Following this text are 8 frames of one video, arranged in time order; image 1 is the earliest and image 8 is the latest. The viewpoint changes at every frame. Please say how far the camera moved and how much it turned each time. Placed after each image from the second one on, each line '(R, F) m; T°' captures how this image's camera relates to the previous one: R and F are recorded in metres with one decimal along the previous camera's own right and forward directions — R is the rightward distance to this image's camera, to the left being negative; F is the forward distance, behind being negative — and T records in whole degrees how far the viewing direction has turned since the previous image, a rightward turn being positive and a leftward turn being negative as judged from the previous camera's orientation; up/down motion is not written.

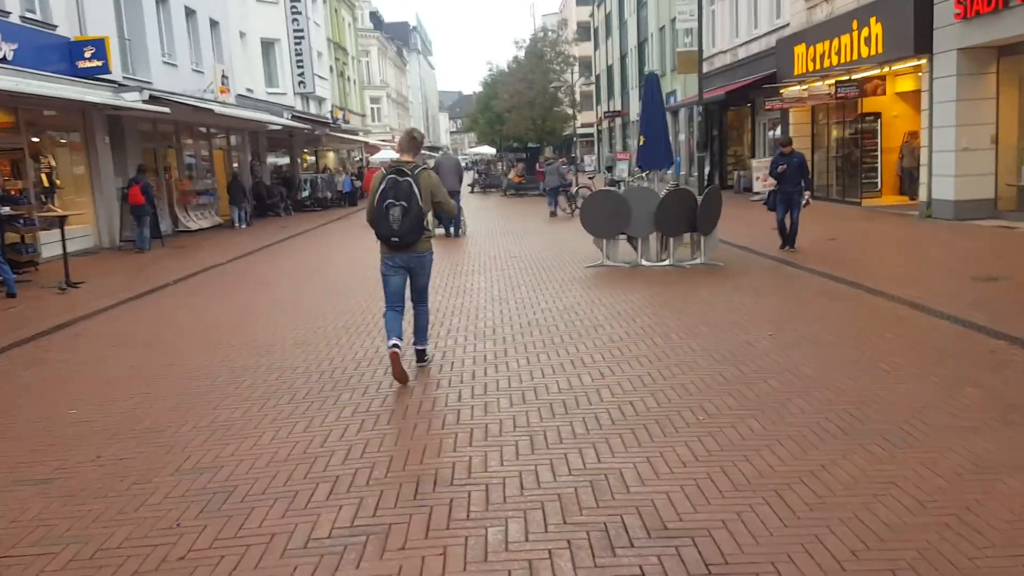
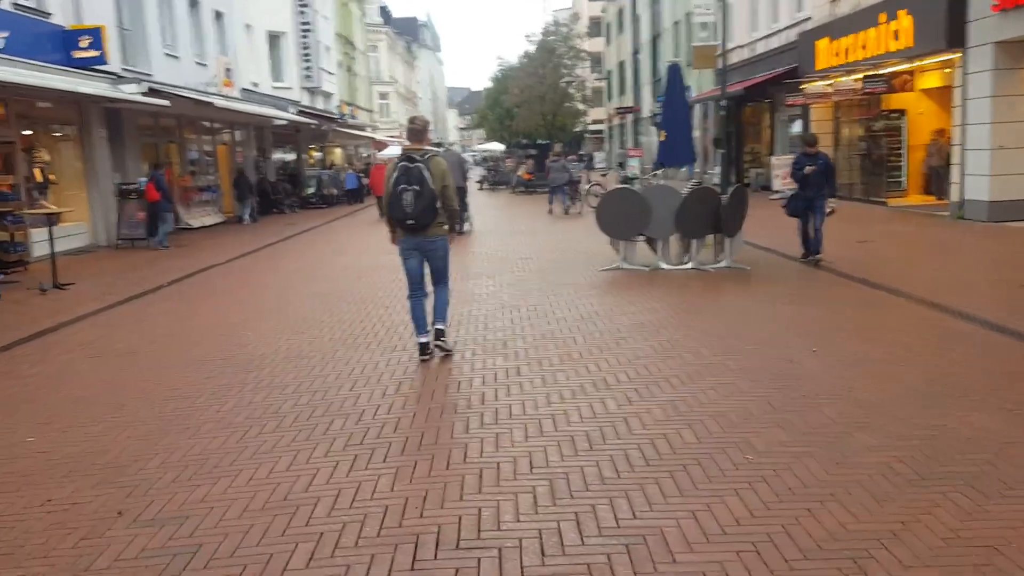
(0.0, +0.7) m; -1°
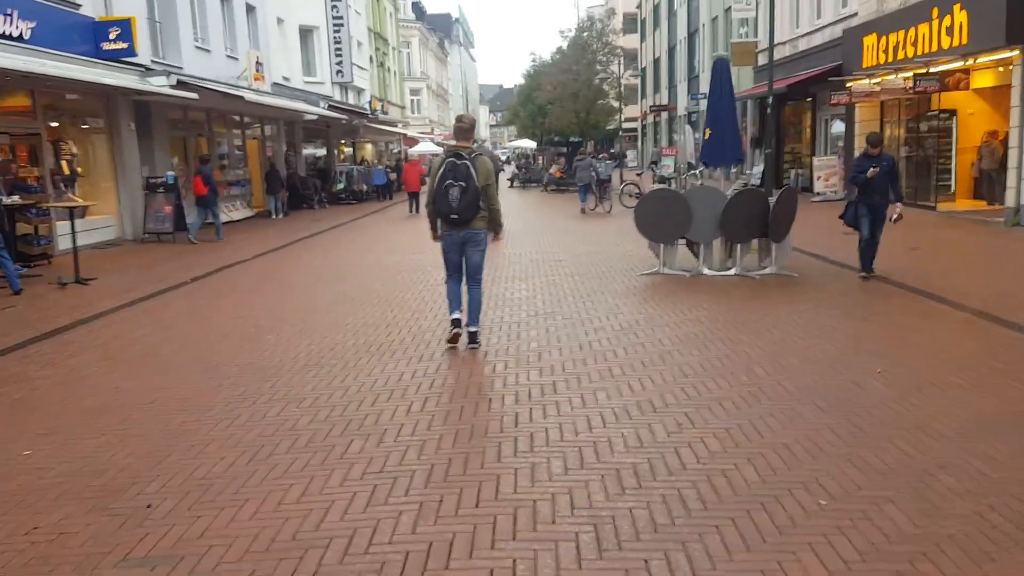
(-0.1, +0.5) m; -2°
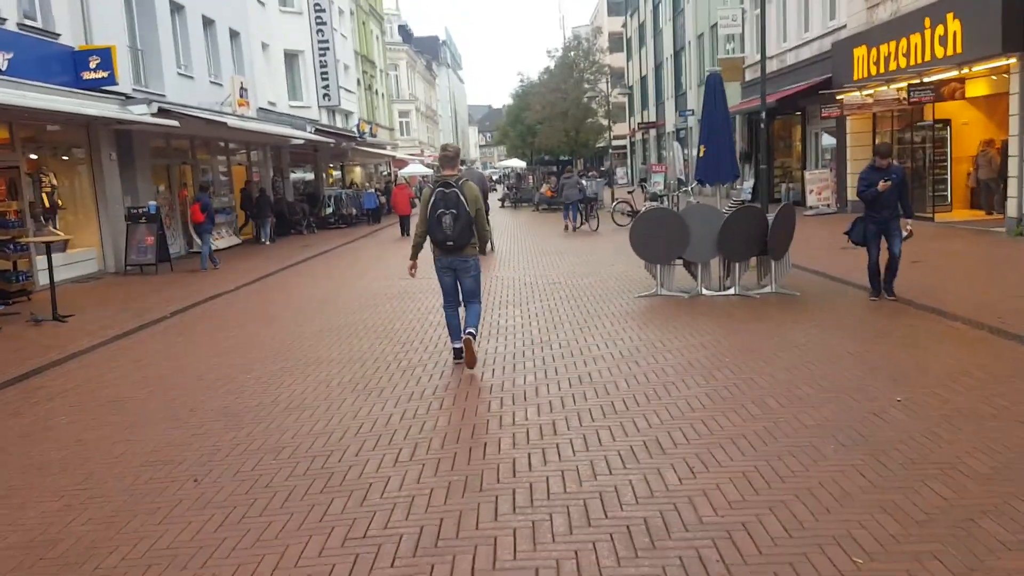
(0.0, +0.4) m; 0°
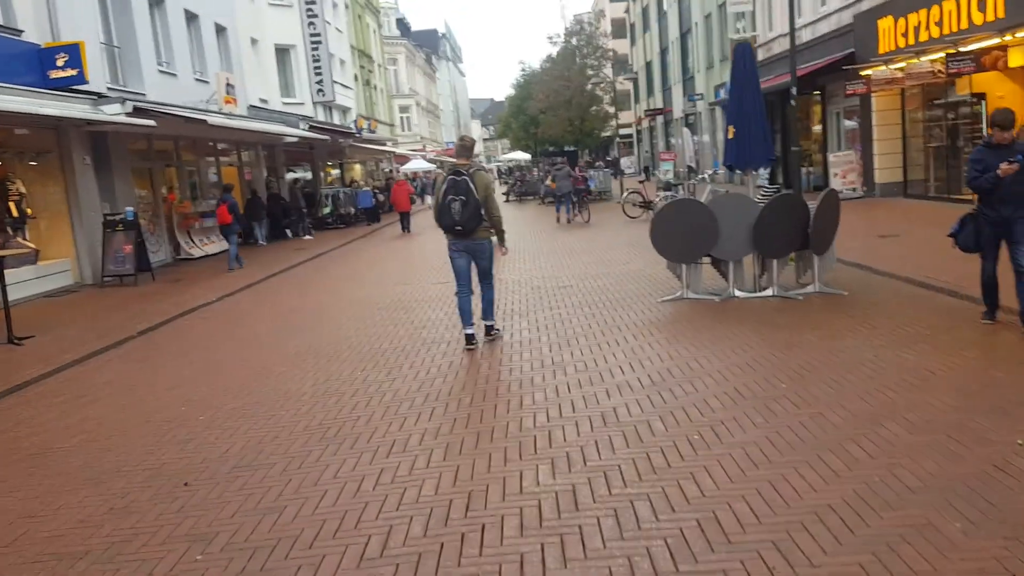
(0.0, +1.3) m; -1°
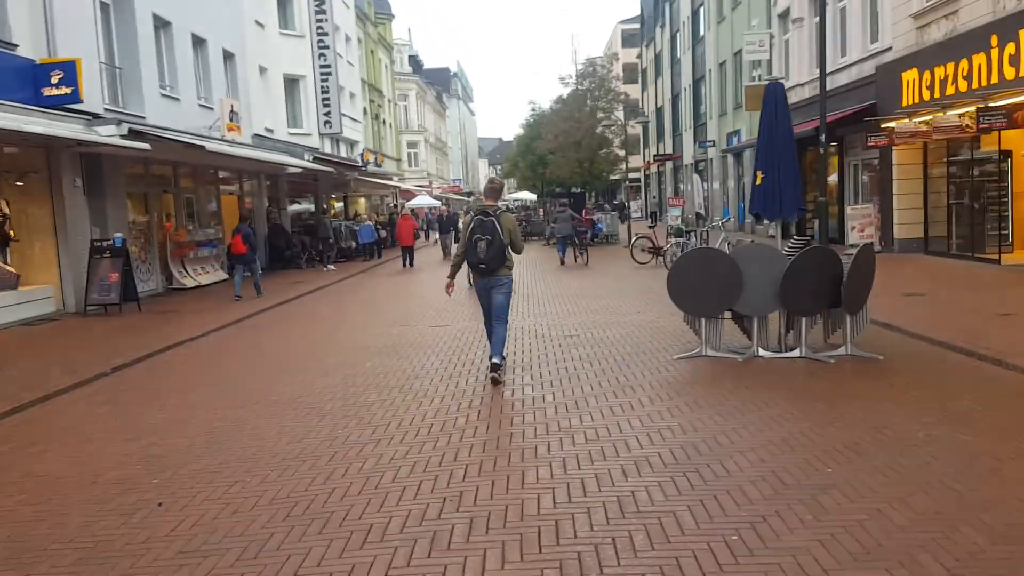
(0.0, +0.8) m; 0°
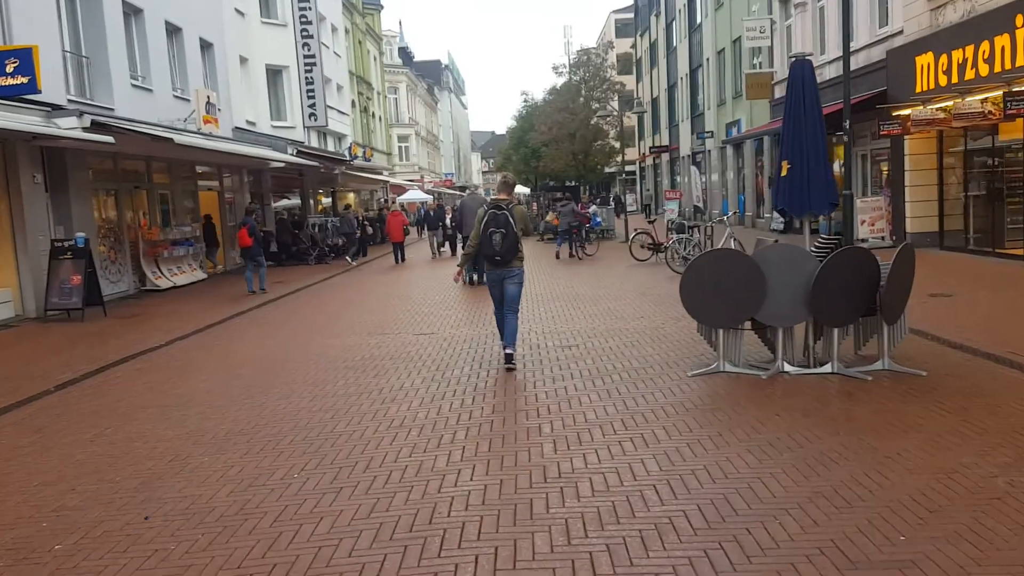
(0.0, +1.0) m; 0°
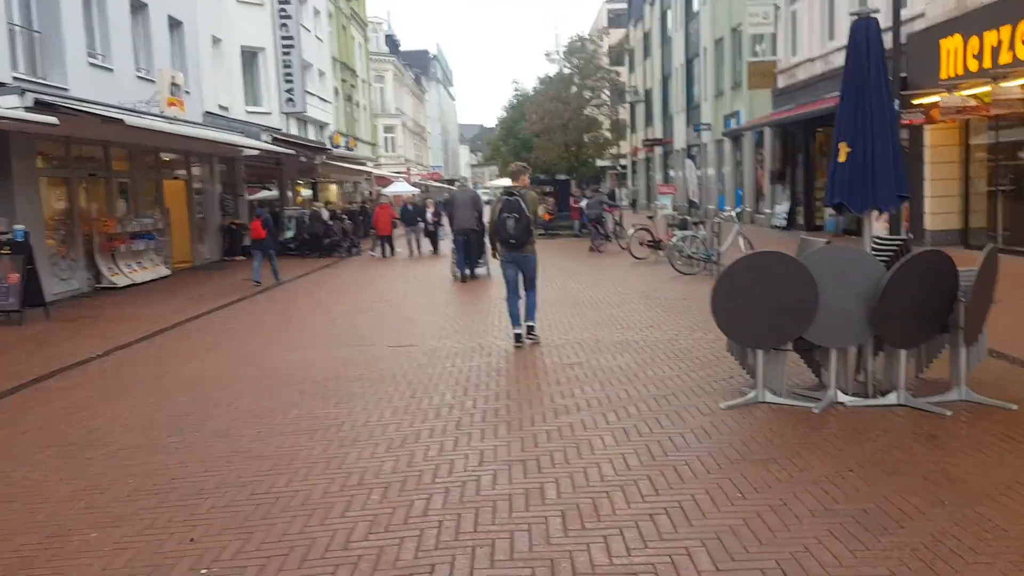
(0.0, +1.4) m; +1°
